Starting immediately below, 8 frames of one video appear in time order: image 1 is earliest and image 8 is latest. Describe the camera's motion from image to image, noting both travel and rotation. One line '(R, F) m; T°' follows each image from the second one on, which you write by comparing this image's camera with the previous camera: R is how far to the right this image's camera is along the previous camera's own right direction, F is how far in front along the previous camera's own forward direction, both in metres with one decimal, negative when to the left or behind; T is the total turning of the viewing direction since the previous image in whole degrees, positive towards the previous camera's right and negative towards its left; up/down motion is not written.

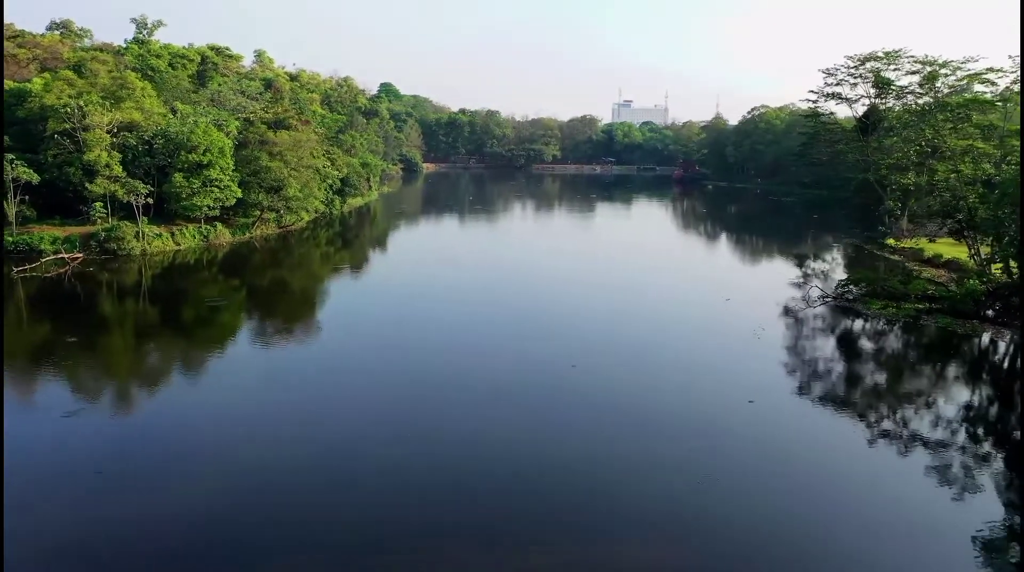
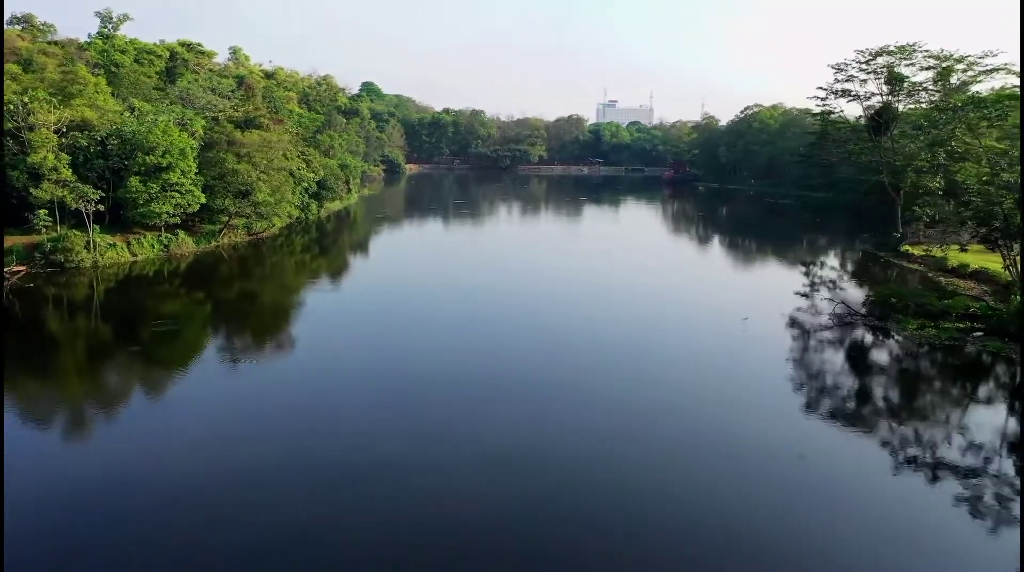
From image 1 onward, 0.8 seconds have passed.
(-0.1, +1.2) m; +1°
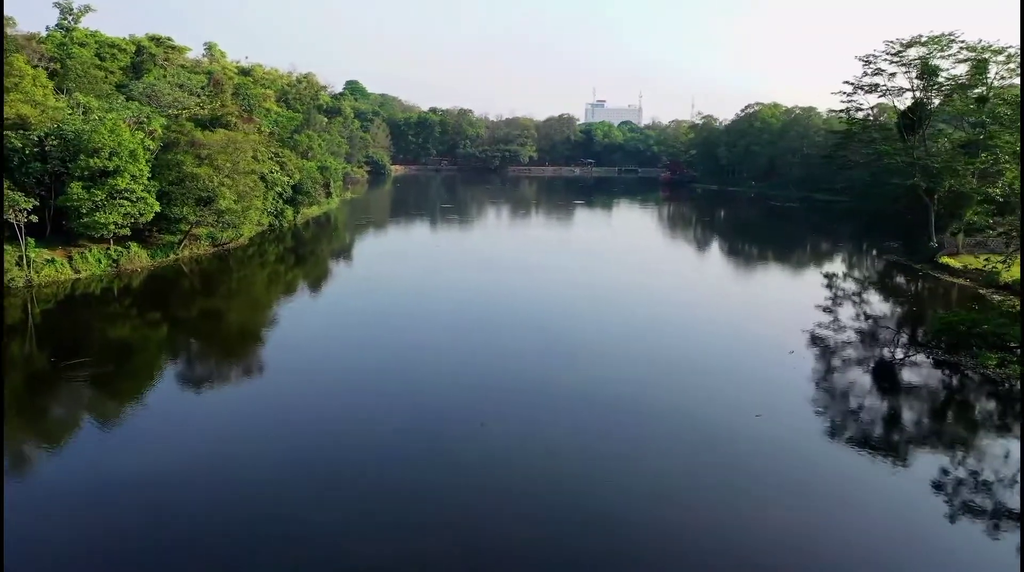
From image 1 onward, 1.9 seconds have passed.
(-0.1, +1.6) m; +1°
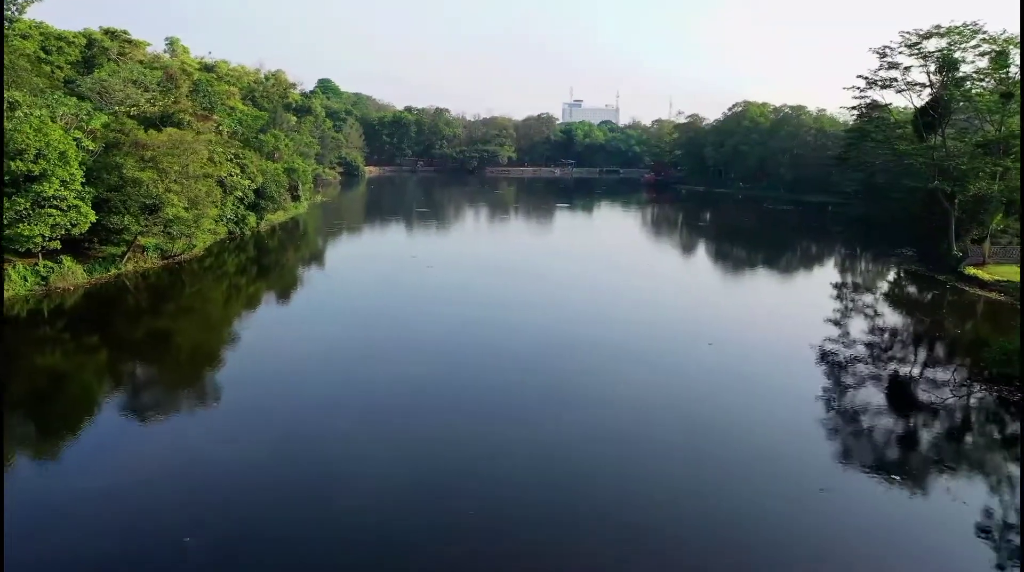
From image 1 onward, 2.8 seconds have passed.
(-0.2, +1.4) m; +2°
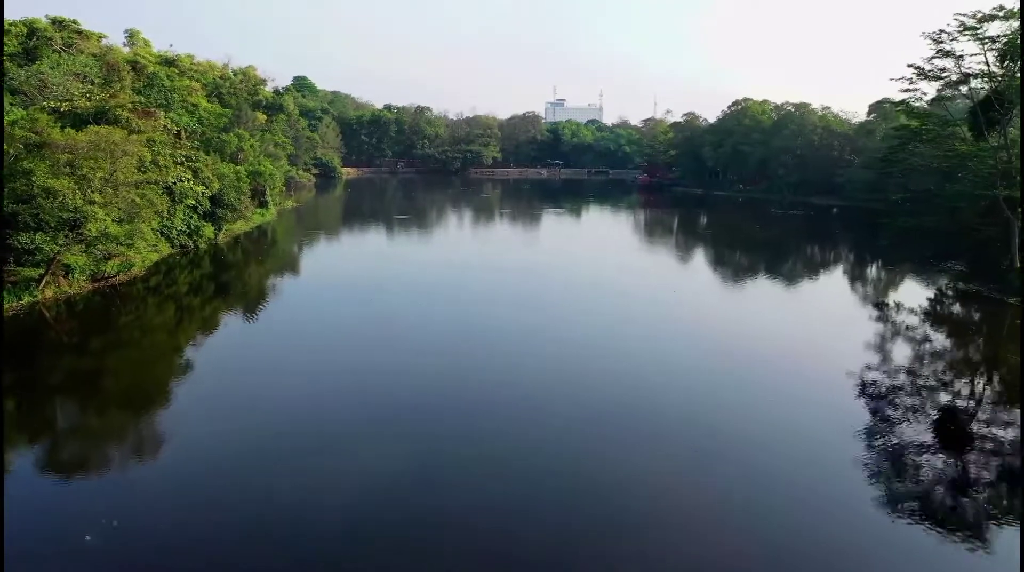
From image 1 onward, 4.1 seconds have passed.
(-0.2, +2.0) m; +1°
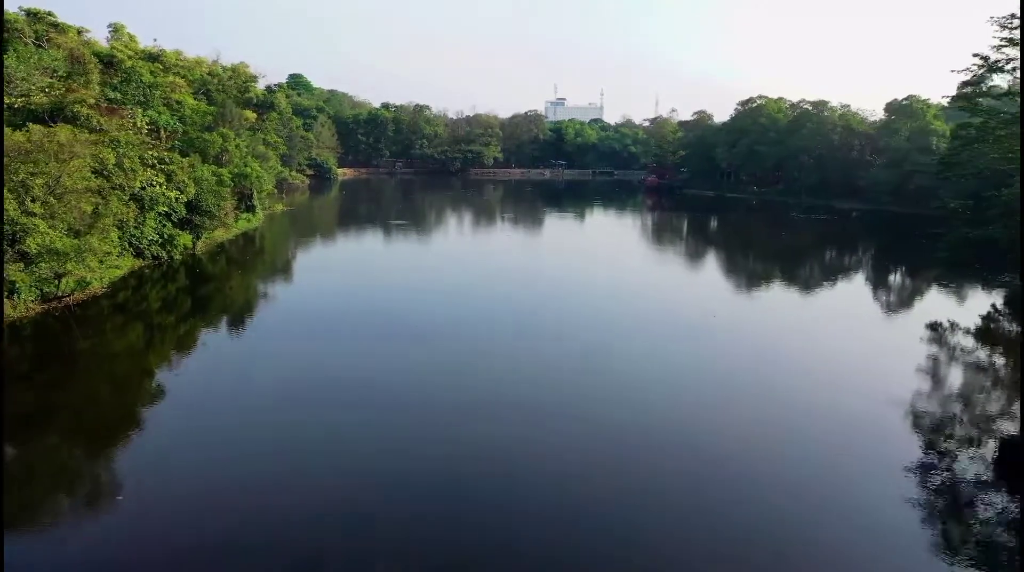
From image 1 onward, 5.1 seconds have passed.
(-0.2, +1.4) m; 0°
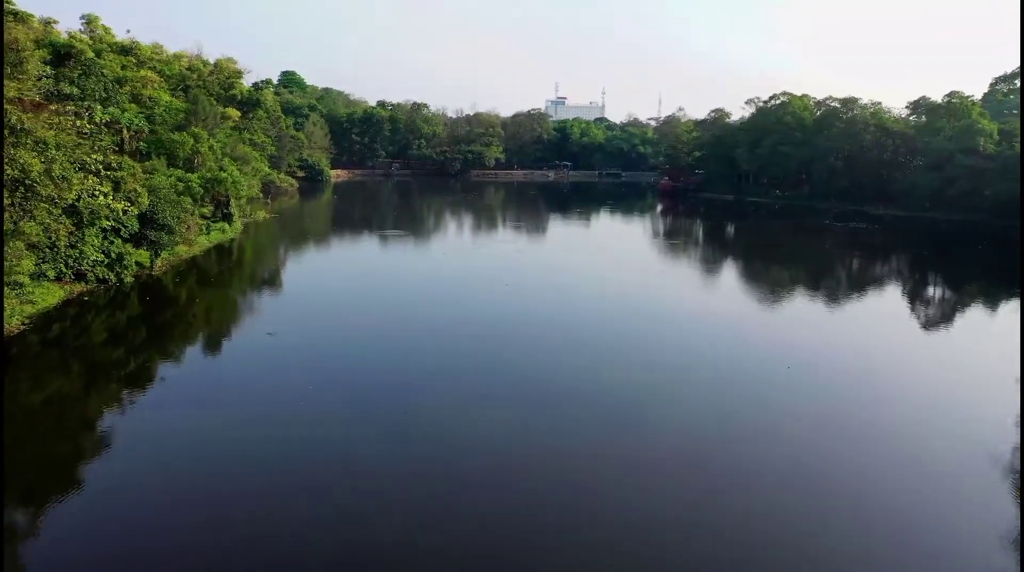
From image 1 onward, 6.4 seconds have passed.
(-0.2, +2.1) m; 0°
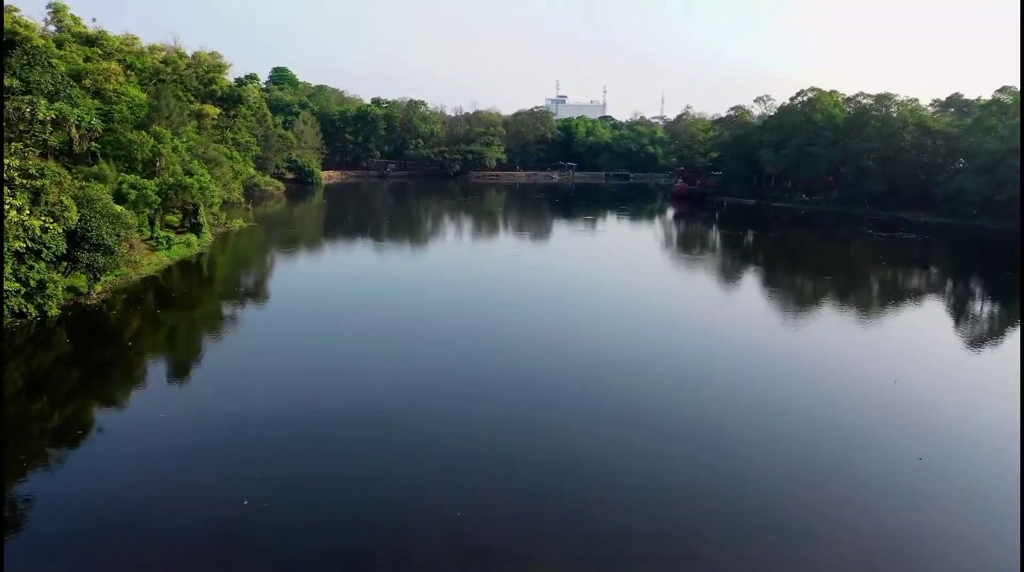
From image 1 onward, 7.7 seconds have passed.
(-0.2, +2.1) m; 0°
